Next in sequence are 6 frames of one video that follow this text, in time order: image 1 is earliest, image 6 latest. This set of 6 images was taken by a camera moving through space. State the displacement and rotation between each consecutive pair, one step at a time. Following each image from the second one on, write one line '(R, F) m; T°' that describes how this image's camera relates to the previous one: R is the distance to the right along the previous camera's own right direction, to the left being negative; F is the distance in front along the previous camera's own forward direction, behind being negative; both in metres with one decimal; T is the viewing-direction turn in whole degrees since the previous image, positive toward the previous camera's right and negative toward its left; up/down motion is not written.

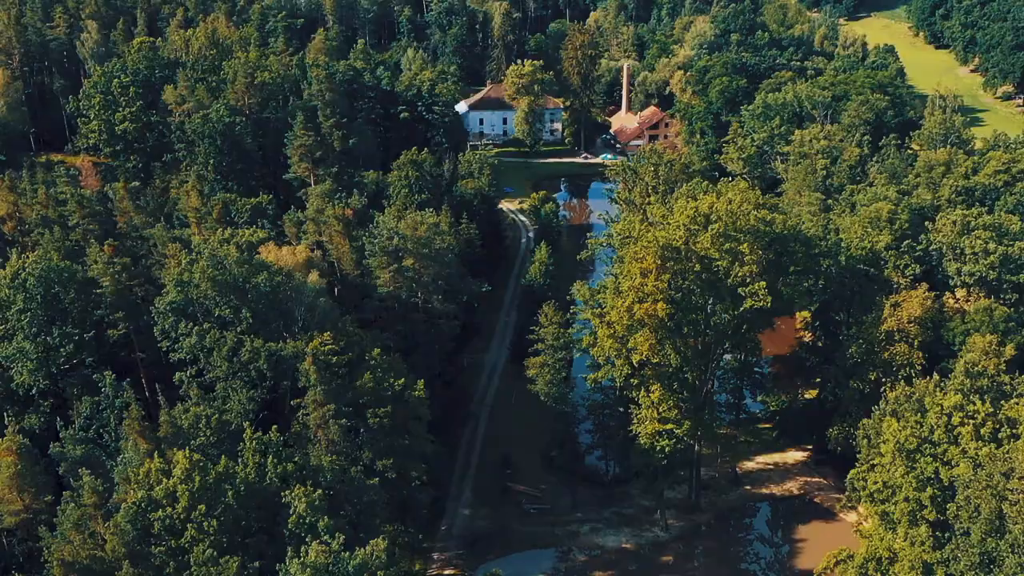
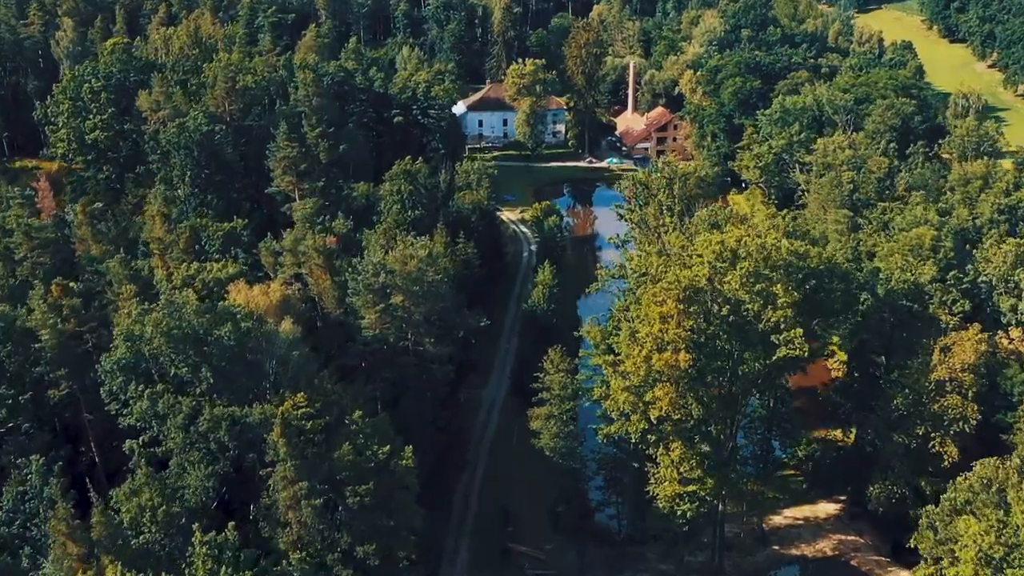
(0.0, +4.5) m; 0°
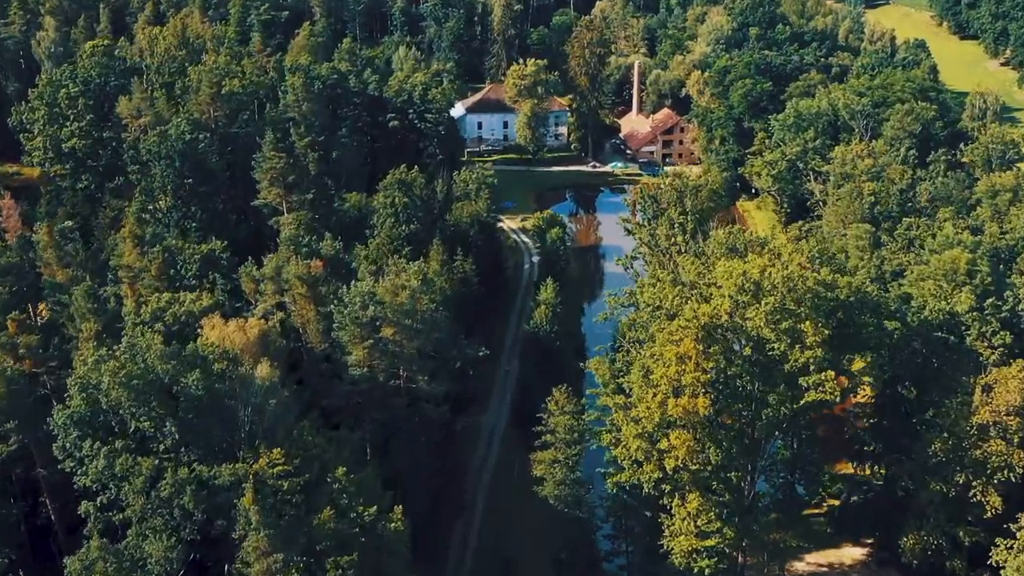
(0.0, +3.1) m; 0°
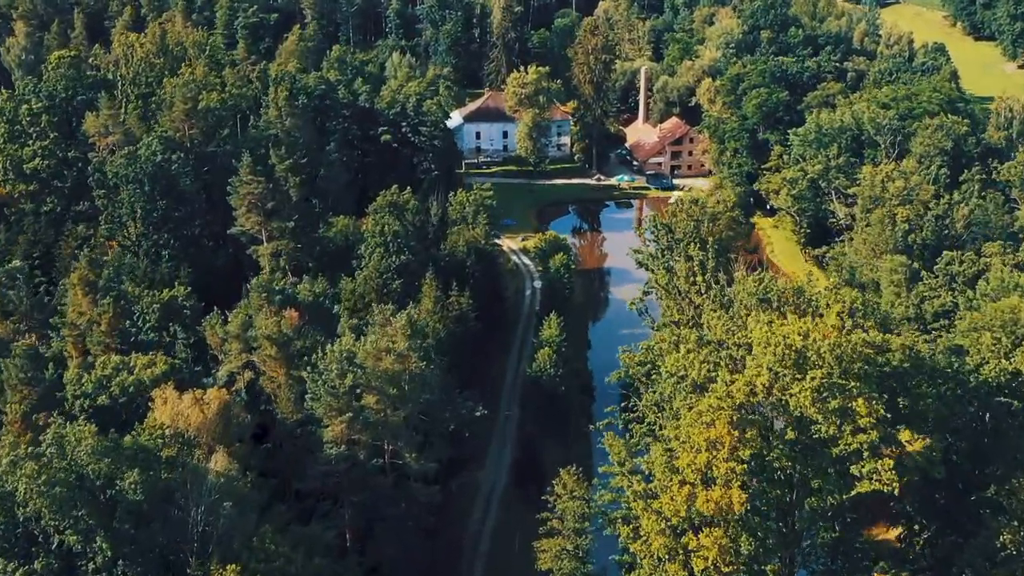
(0.0, +4.4) m; 0°
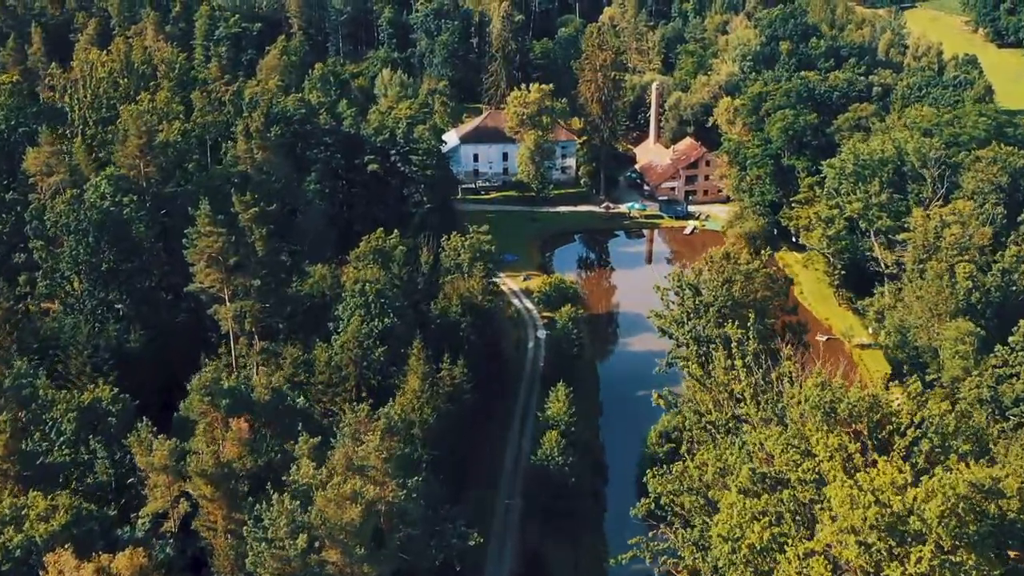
(0.0, +6.5) m; 0°
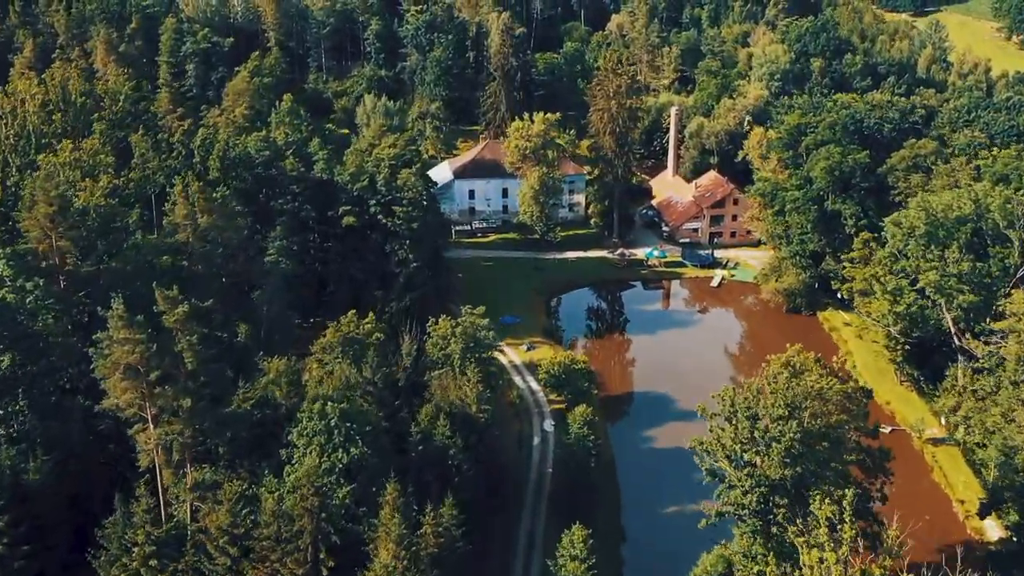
(-0.1, +9.0) m; 0°
